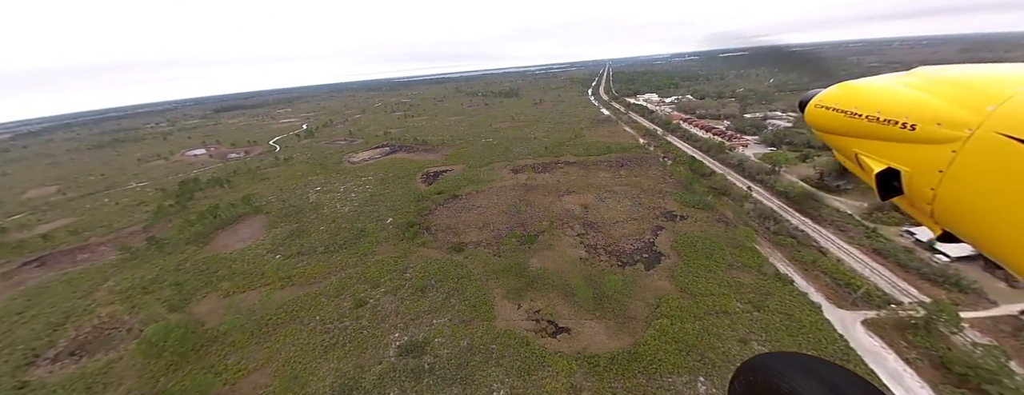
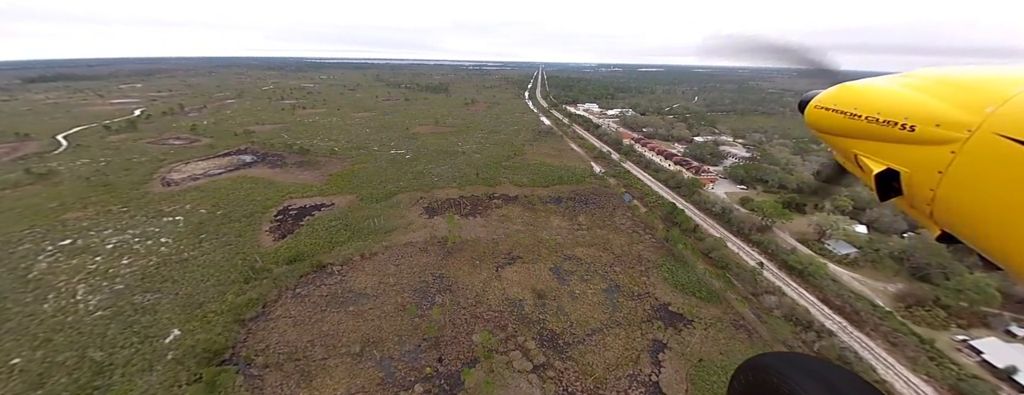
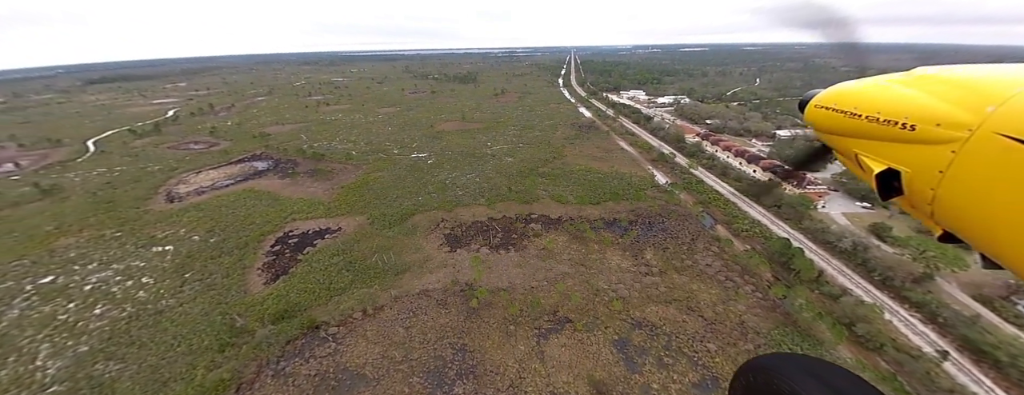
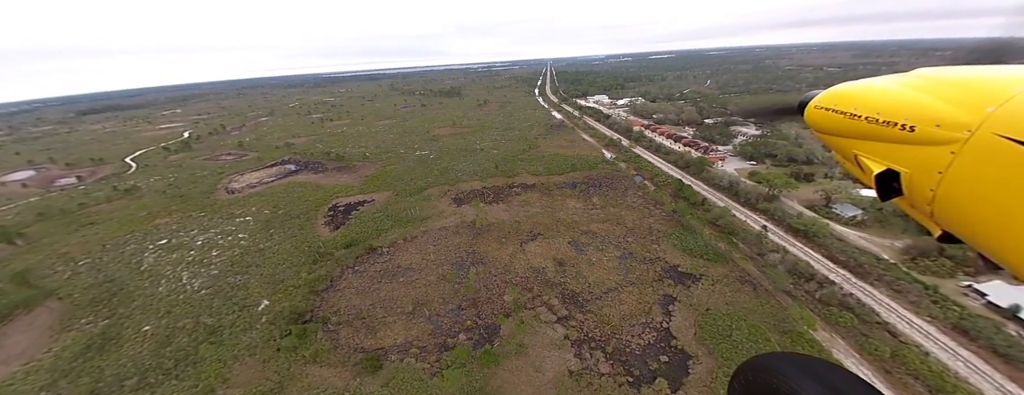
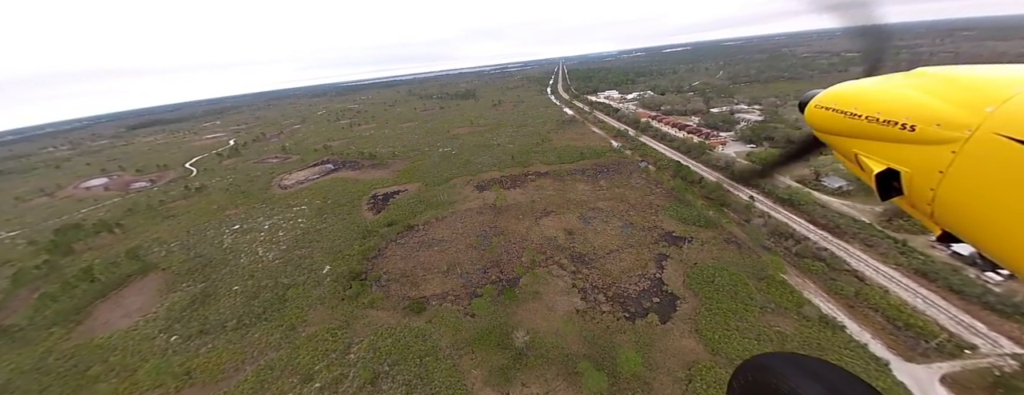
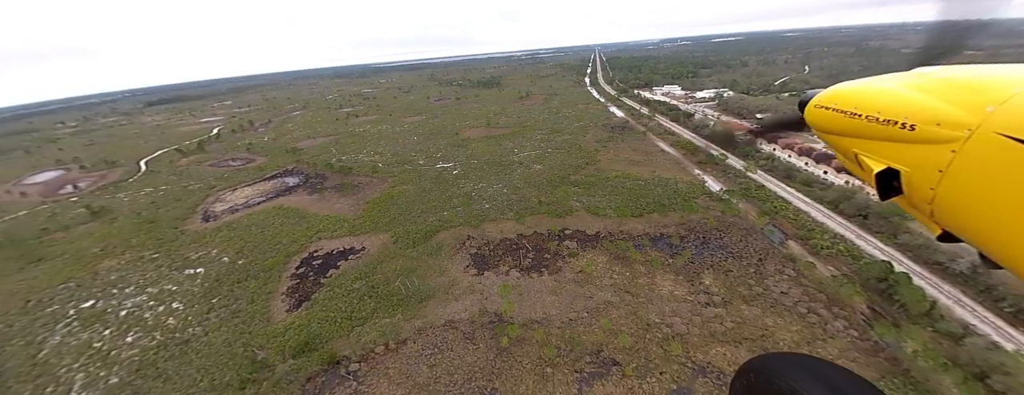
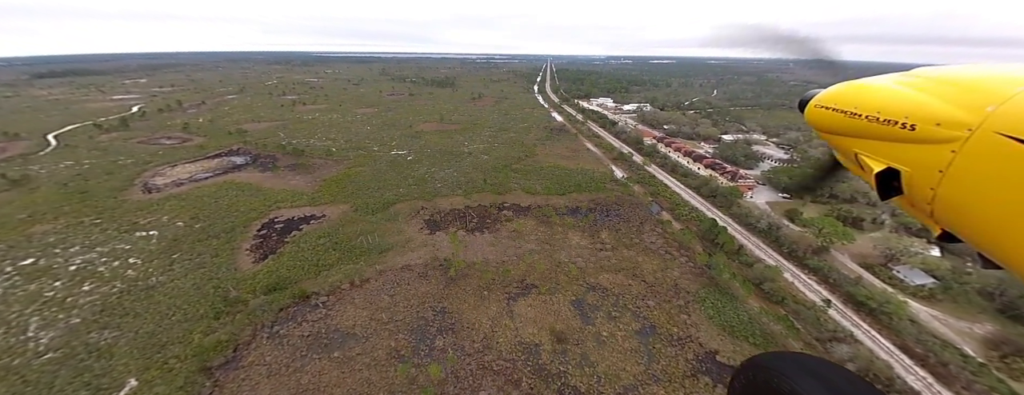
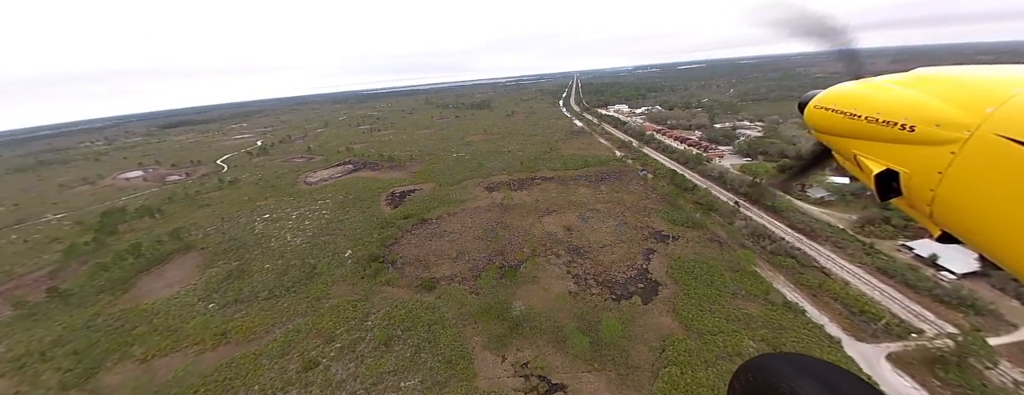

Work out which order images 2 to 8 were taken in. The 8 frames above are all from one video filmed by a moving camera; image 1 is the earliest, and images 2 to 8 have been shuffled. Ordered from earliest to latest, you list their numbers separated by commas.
8, 5, 4, 2, 7, 3, 6
